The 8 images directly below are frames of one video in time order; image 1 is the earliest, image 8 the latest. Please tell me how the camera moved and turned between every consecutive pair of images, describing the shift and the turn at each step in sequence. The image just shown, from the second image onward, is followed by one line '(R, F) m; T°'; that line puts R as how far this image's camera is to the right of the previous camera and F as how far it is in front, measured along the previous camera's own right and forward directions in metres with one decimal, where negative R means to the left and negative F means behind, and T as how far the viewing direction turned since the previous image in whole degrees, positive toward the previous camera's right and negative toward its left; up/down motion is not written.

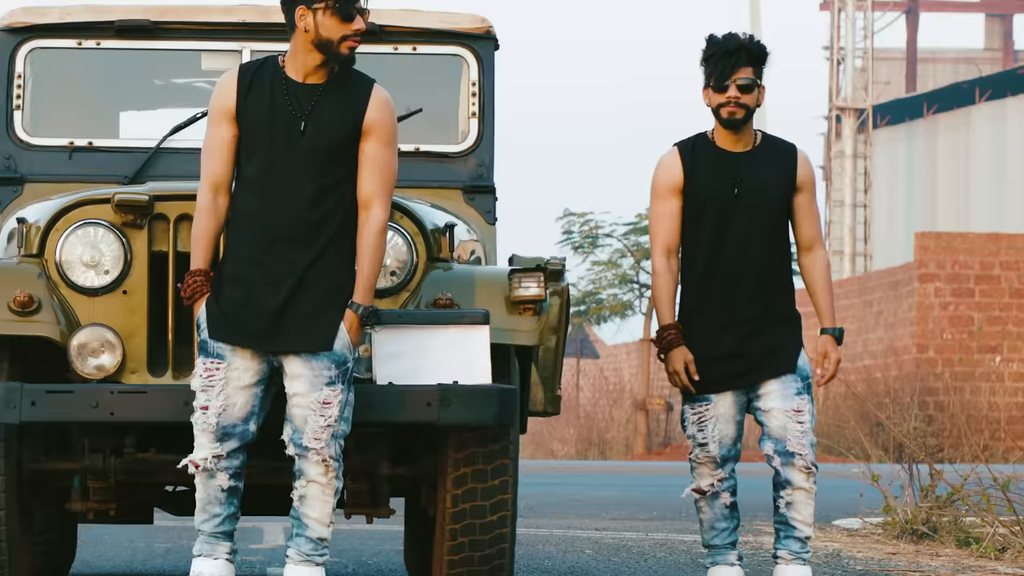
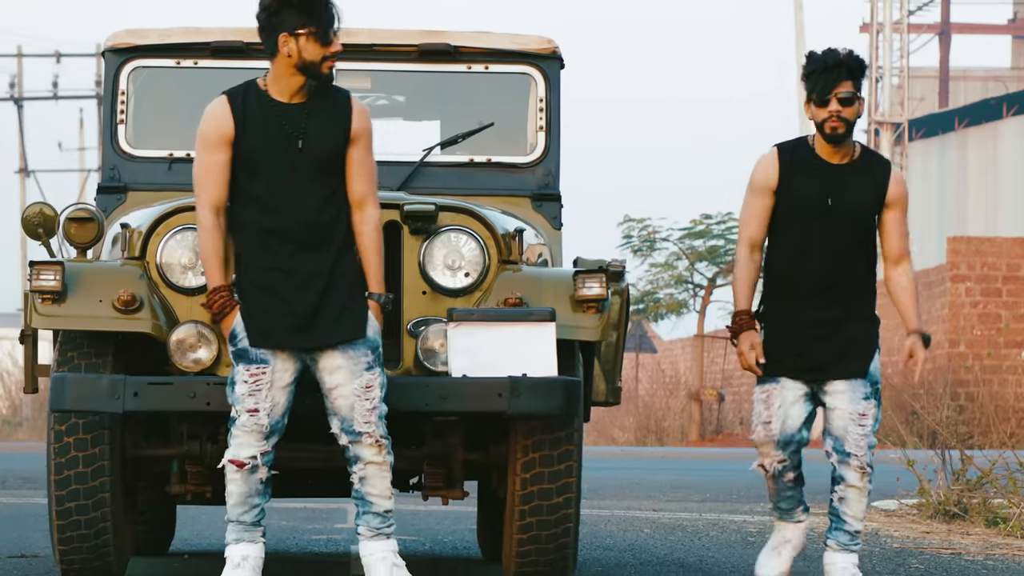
(0.0, -0.5) m; -2°
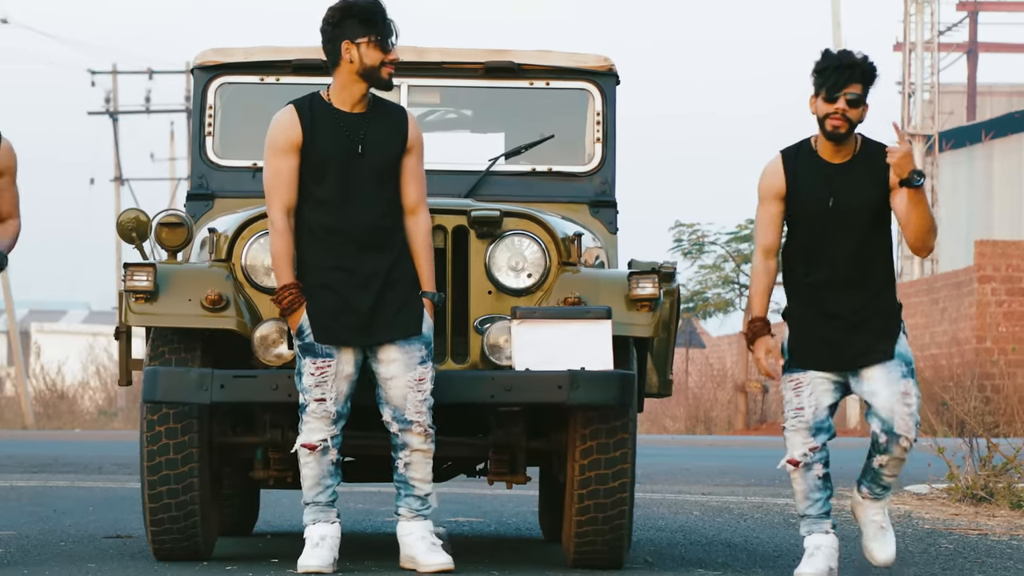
(0.0, -0.5) m; -2°
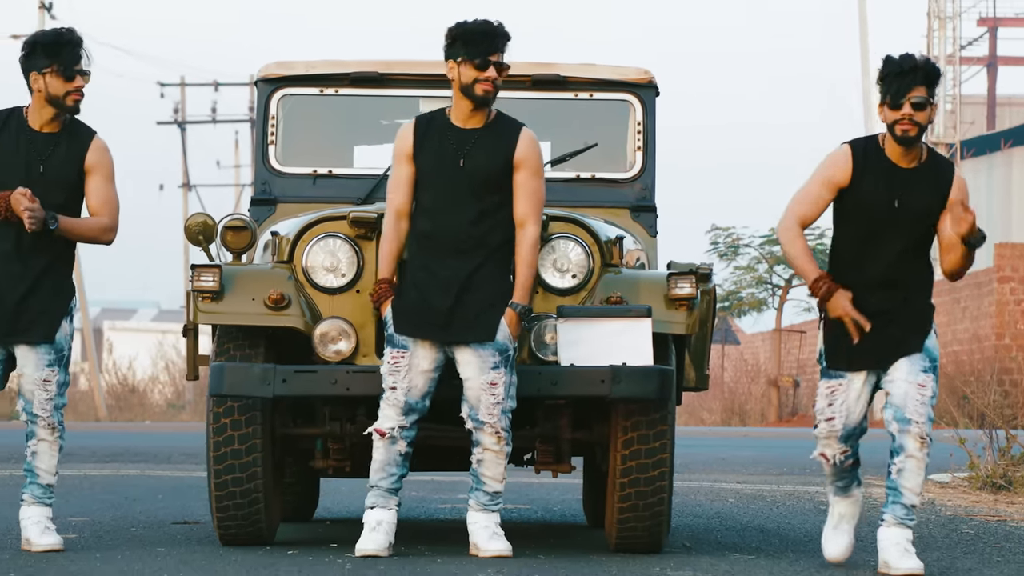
(0.0, -0.4) m; -2°
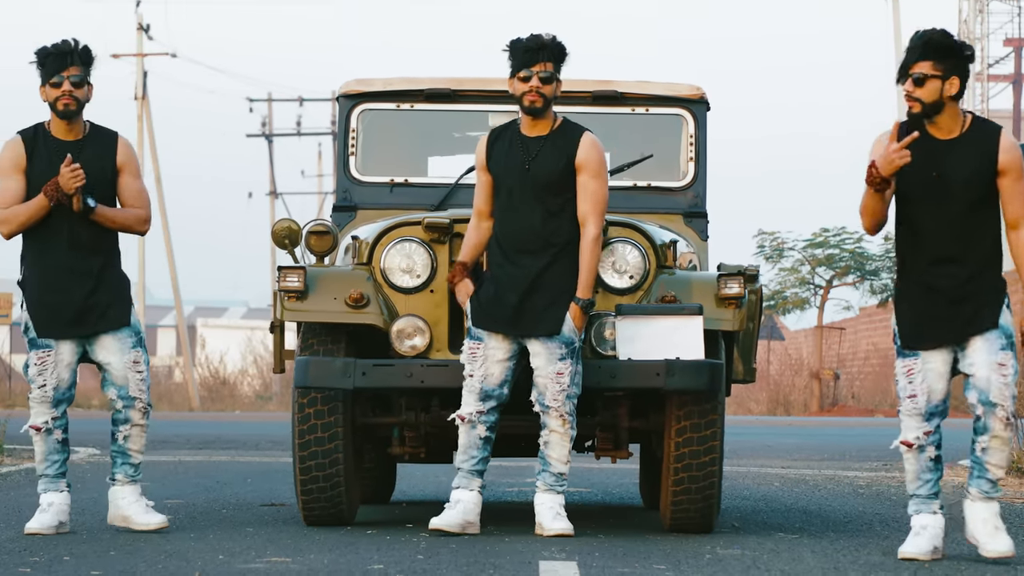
(0.0, -0.6) m; -2°
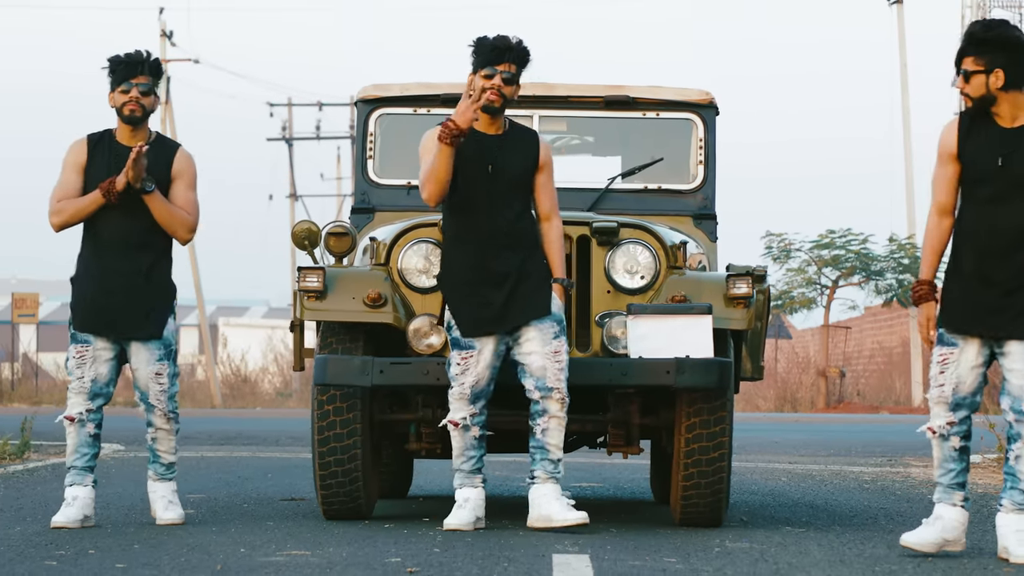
(0.0, -0.2) m; 0°
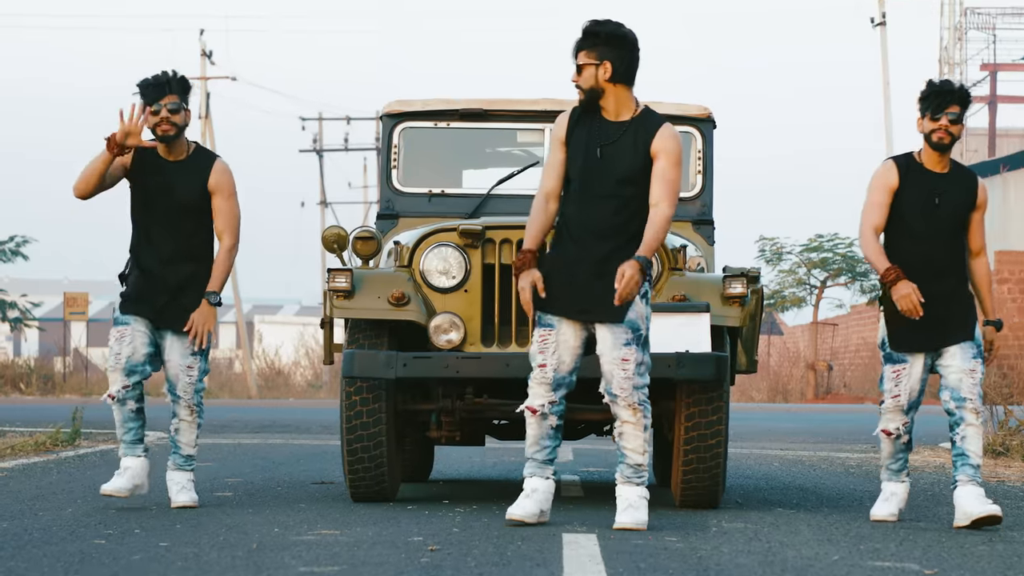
(0.0, -0.6) m; -1°
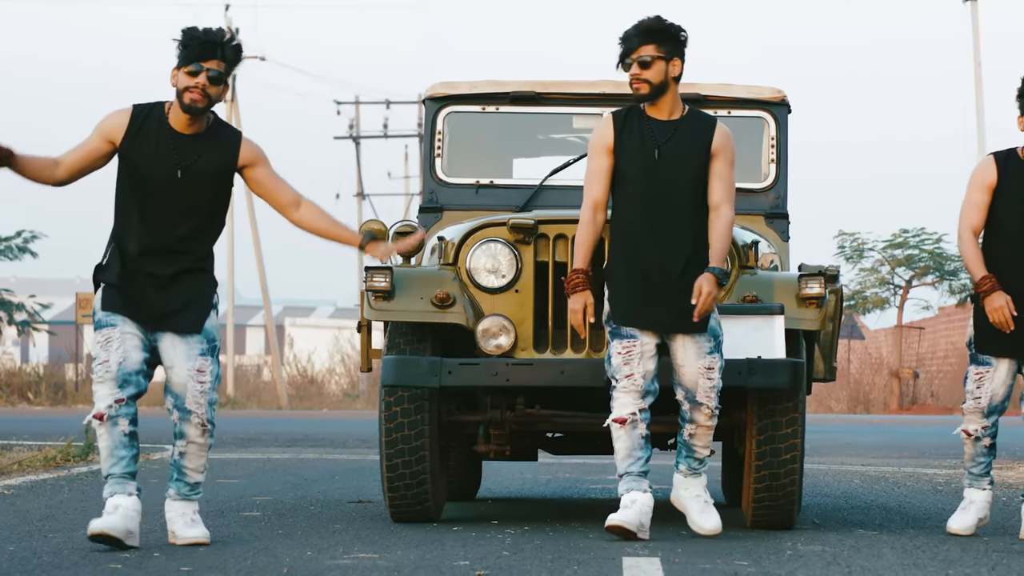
(-0.1, +0.7) m; -1°
